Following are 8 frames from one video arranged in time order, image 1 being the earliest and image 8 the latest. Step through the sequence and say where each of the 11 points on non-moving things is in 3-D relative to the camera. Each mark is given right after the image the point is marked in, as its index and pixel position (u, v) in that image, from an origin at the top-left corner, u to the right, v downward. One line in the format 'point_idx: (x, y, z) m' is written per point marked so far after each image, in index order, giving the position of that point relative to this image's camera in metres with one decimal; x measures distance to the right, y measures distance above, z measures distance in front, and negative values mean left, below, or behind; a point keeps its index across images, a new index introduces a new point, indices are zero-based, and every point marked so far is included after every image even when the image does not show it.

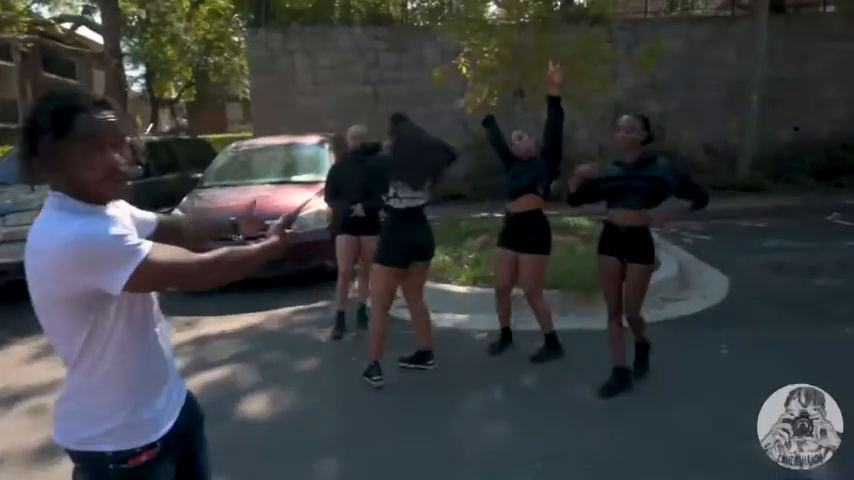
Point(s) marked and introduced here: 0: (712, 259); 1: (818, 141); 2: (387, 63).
0: (+3.2, -0.2, +10.1) m
1: (+7.0, +1.8, +16.1) m
2: (-0.7, +3.1, +15.6) m
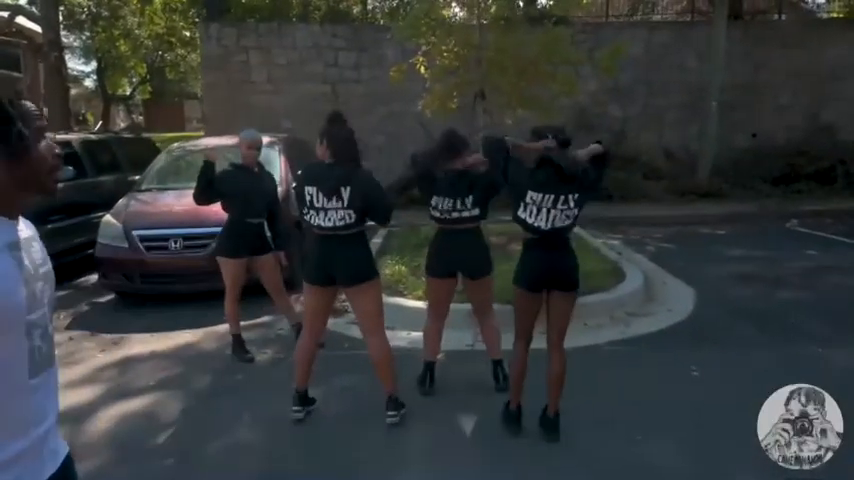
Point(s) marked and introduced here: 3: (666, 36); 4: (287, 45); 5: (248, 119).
0: (+2.8, -0.3, +9.8) m
1: (+6.2, +1.7, +16.0) m
2: (-1.4, +3.0, +15.1) m
3: (+4.1, +3.5, +15.5) m
4: (-2.3, +3.3, +15.1) m
5: (-3.0, +2.0, +15.2) m
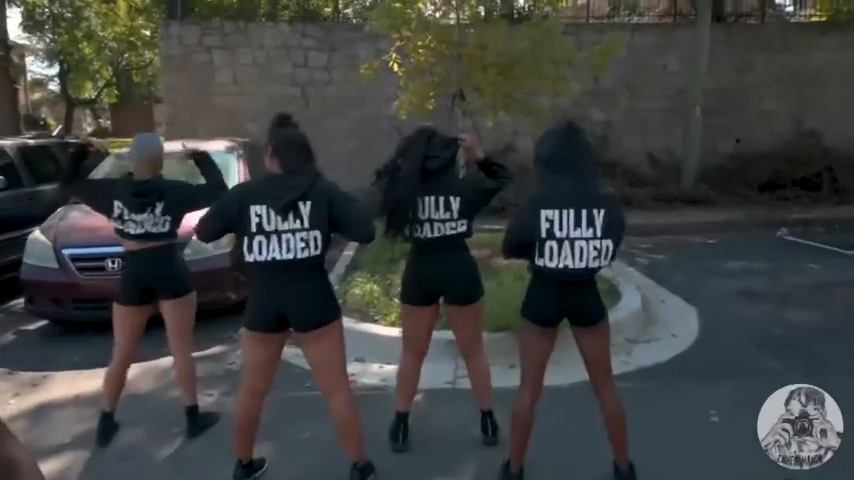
0: (+2.5, -0.5, +8.9) m
1: (+5.8, +1.5, +15.2) m
2: (-1.8, +2.8, +14.2) m
3: (+3.7, +3.4, +14.7) m
4: (-2.7, +3.1, +14.1) m
5: (-3.4, +1.8, +14.2) m
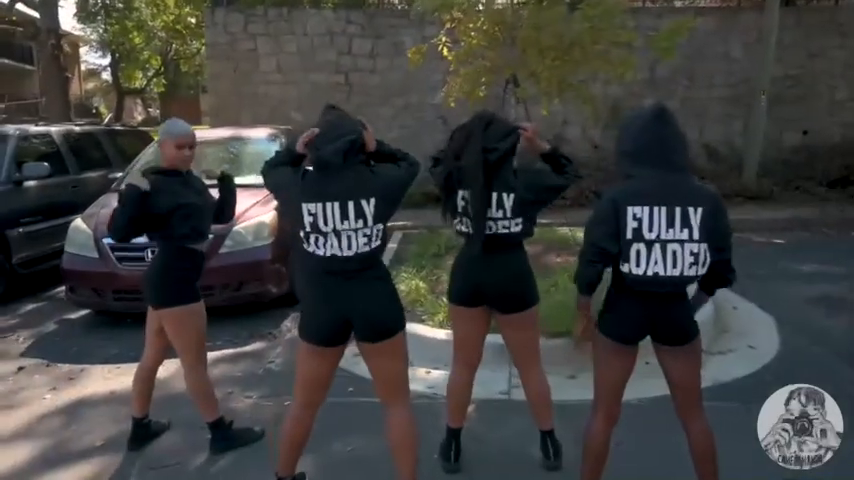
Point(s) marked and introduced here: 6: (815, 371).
0: (+3.0, -0.4, +8.3) m
1: (+6.6, +1.5, +14.5) m
2: (-1.0, +2.9, +13.8) m
3: (+4.5, +3.4, +14.0) m
4: (-2.0, +3.2, +13.8) m
5: (-2.7, +2.0, +13.9) m
6: (+2.5, -0.9, +5.8) m
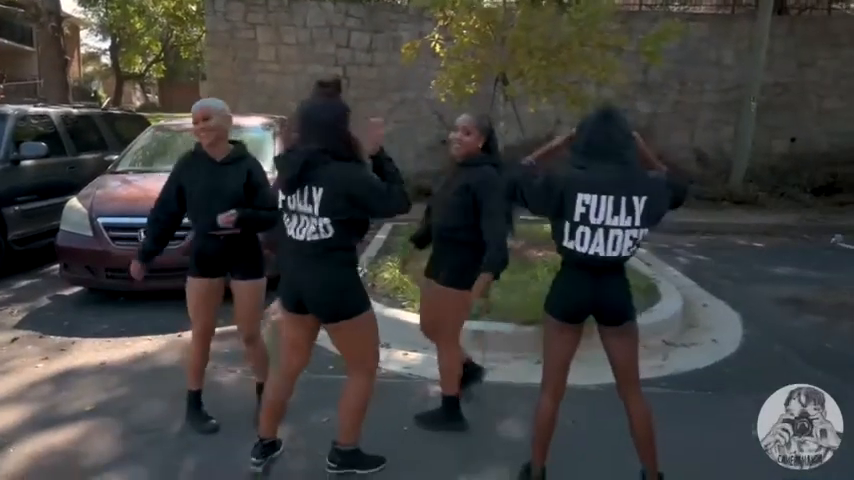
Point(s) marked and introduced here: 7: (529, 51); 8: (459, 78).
0: (+2.8, -0.4, +8.6) m
1: (+6.4, +1.4, +14.8) m
2: (-1.1, +3.1, +14.0) m
3: (+4.4, +3.4, +14.3) m
4: (-2.0, +3.4, +14.0) m
5: (-2.8, +2.2, +14.1) m
6: (+2.4, -0.9, +6.0) m
7: (+1.0, +1.8, +8.4) m
8: (+0.3, +1.6, +8.8) m
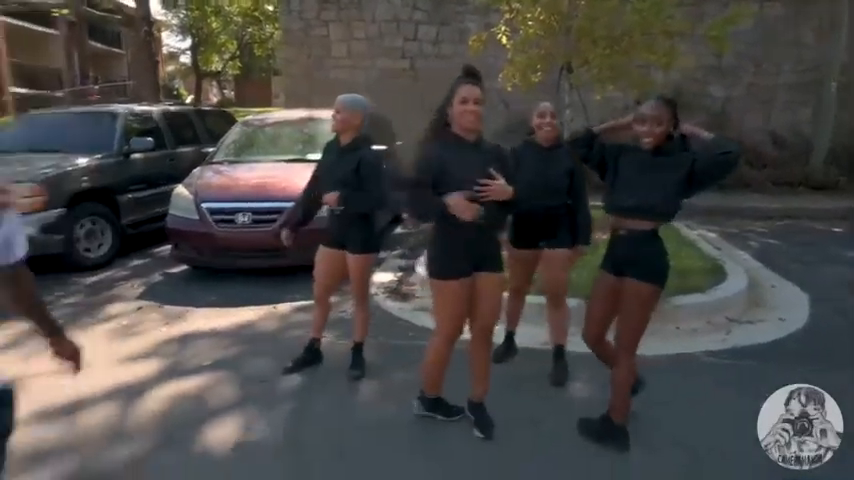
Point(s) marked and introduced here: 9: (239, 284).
0: (+3.5, -0.3, +8.7) m
1: (+7.6, +1.7, +14.5) m
2: (0.0, +3.3, +14.4) m
3: (+5.5, +3.7, +14.2) m
4: (-1.0, +3.6, +14.4) m
5: (-1.7, +2.4, +14.6) m
6: (+2.9, -0.7, +6.2) m
7: (+1.6, +1.9, +8.6) m
8: (+1.0, +1.8, +9.1) m
9: (-1.7, -0.4, +8.0) m
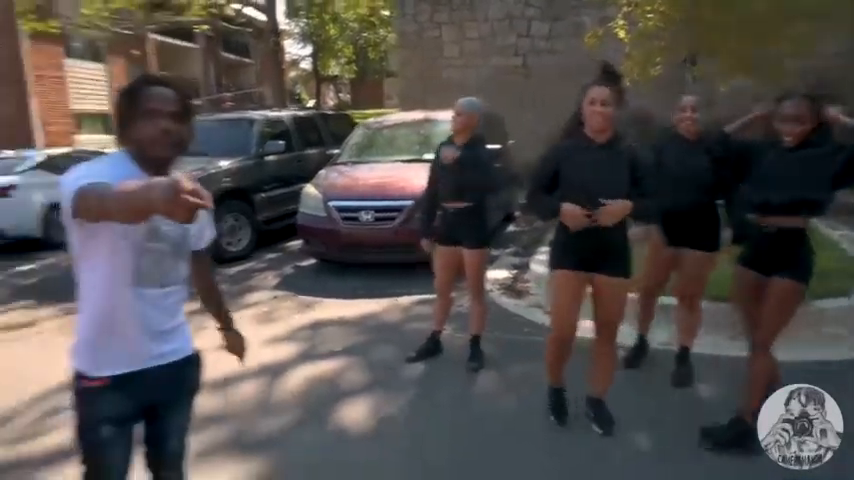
0: (+4.6, -0.2, +8.4) m
1: (+9.4, +1.8, +13.6) m
2: (+1.8, +3.3, +14.4) m
3: (+7.3, +3.7, +13.6) m
4: (+0.9, +3.6, +14.6) m
5: (+0.2, +2.4, +14.9) m
6: (+3.6, -0.7, +6.0) m
7: (+2.7, +2.0, +8.5) m
8: (+2.2, +1.8, +9.1) m
9: (-0.6, -0.4, +8.4) m
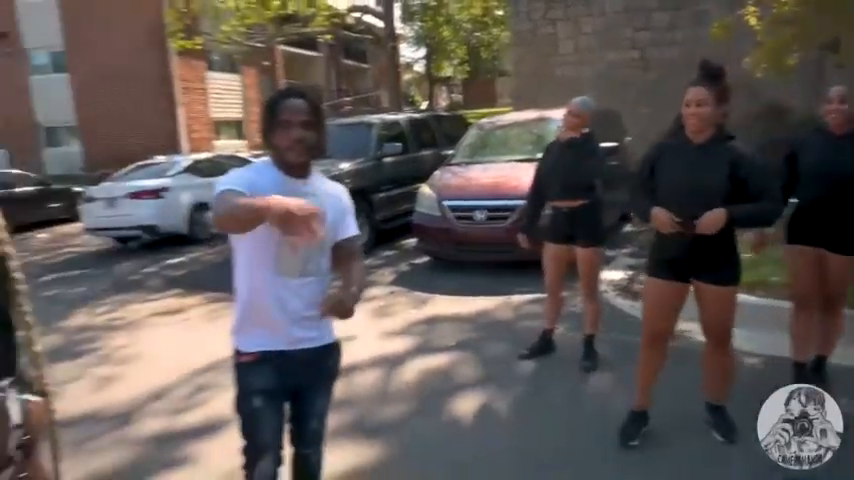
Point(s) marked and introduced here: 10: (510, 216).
0: (+5.6, -0.2, +7.9) m
1: (+11.0, +1.8, +12.5) m
2: (+3.6, +3.3, +14.2) m
3: (+9.0, +3.7, +12.7) m
4: (+2.7, +3.6, +14.5) m
5: (+2.1, +2.4, +14.9) m
6: (+4.4, -0.7, +5.6) m
7: (+3.8, +2.0, +8.2) m
8: (+3.3, +1.8, +8.9) m
9: (+0.4, -0.4, +8.5) m
10: (+0.8, +0.2, +8.2) m
